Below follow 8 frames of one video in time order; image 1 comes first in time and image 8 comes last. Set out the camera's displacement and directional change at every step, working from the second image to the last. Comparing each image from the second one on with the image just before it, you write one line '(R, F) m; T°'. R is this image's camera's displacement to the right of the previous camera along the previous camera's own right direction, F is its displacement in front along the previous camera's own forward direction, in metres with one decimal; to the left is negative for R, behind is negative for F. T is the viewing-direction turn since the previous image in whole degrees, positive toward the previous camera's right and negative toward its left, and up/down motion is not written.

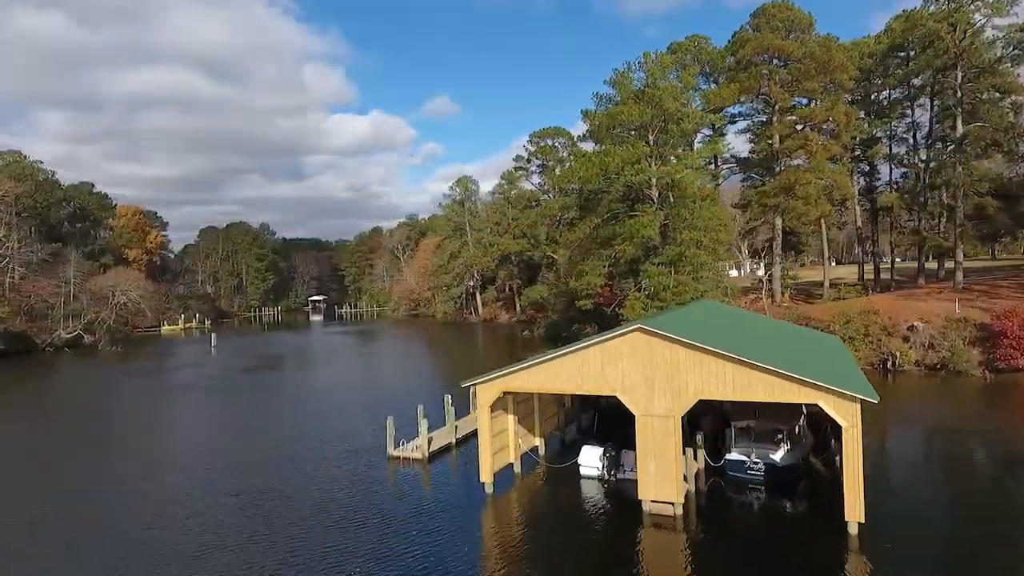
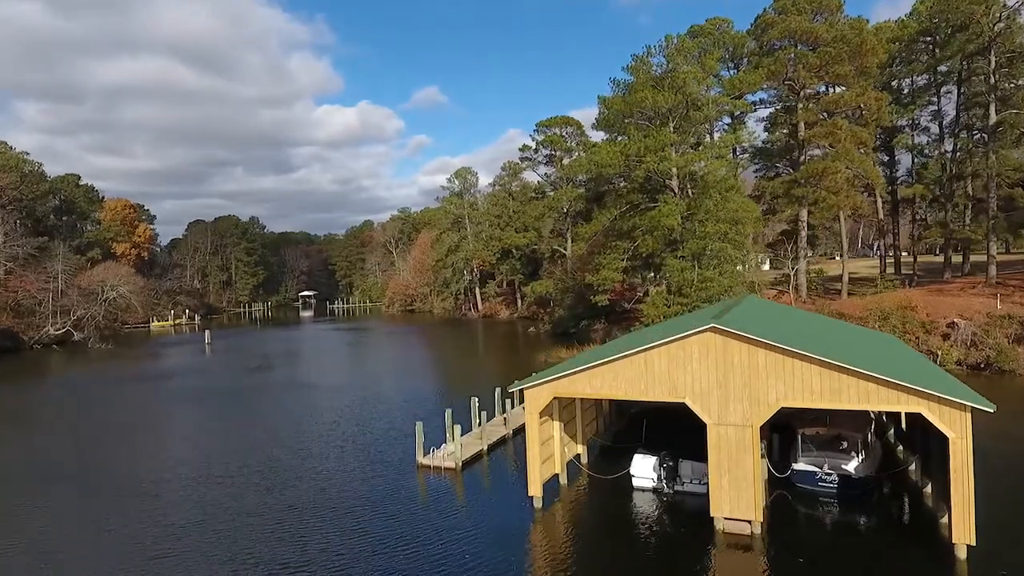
(-1.3, +1.6) m; +2°
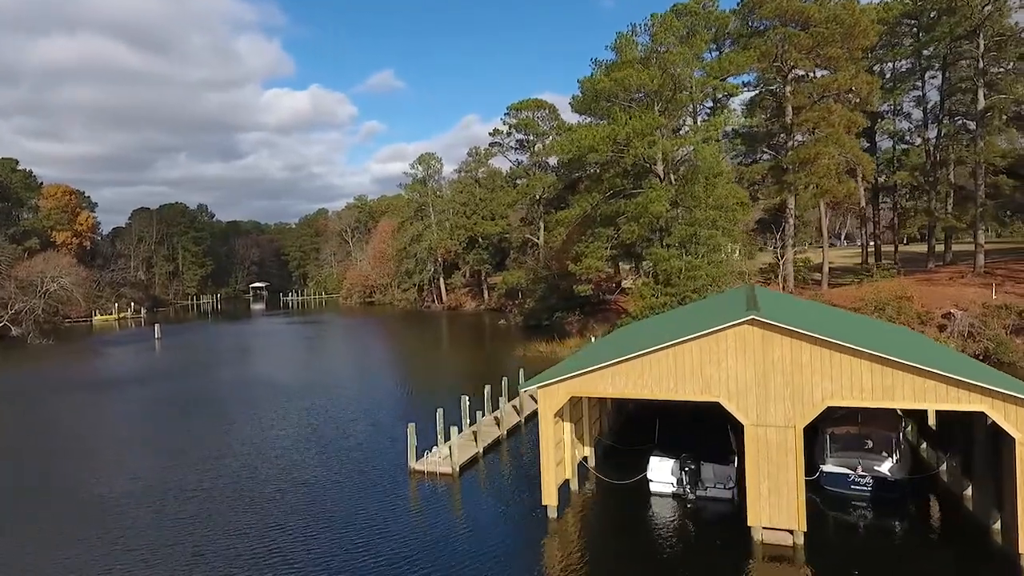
(-1.1, +1.6) m; +3°
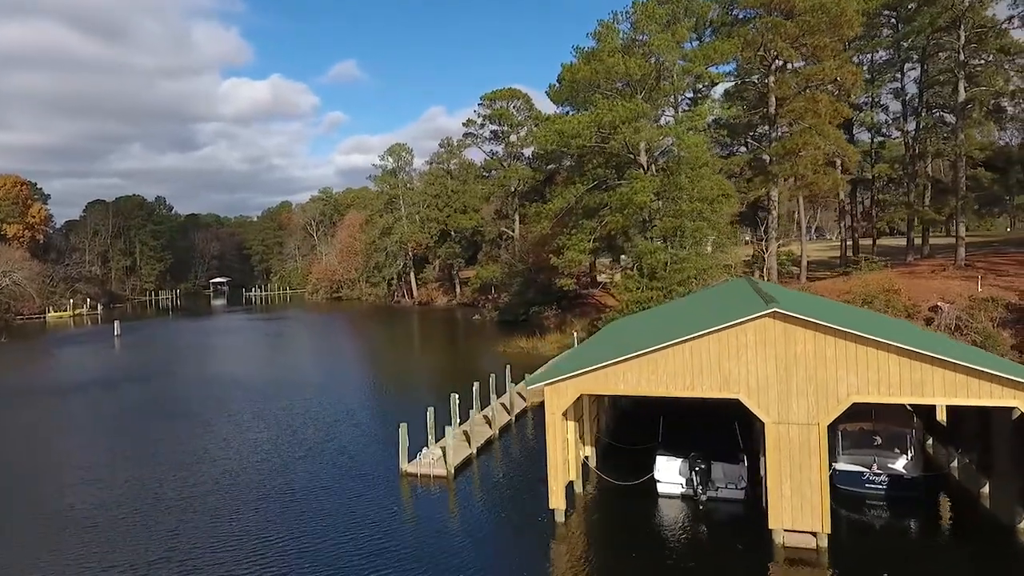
(-0.7, +0.8) m; +3°
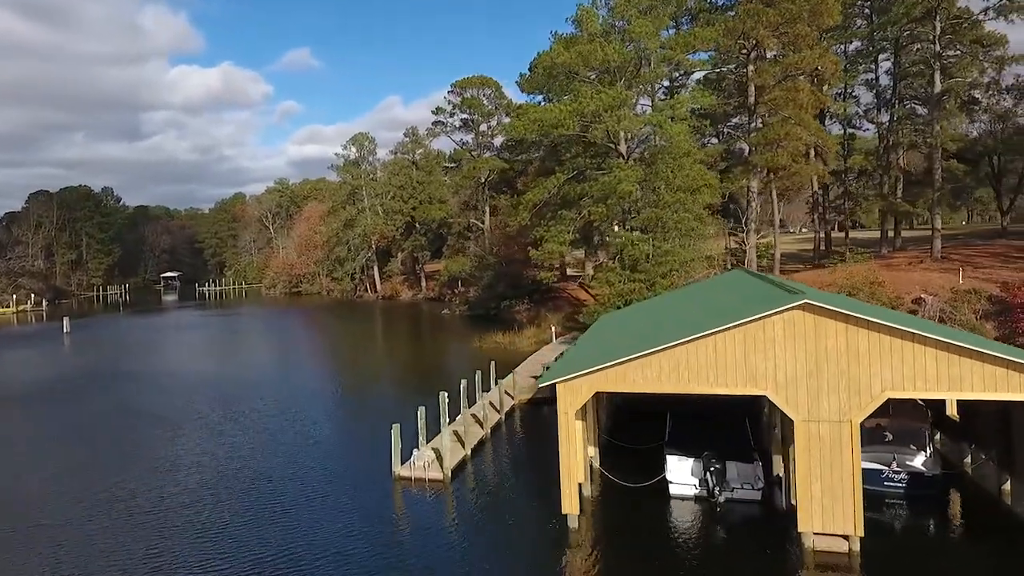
(-0.9, +0.9) m; +3°
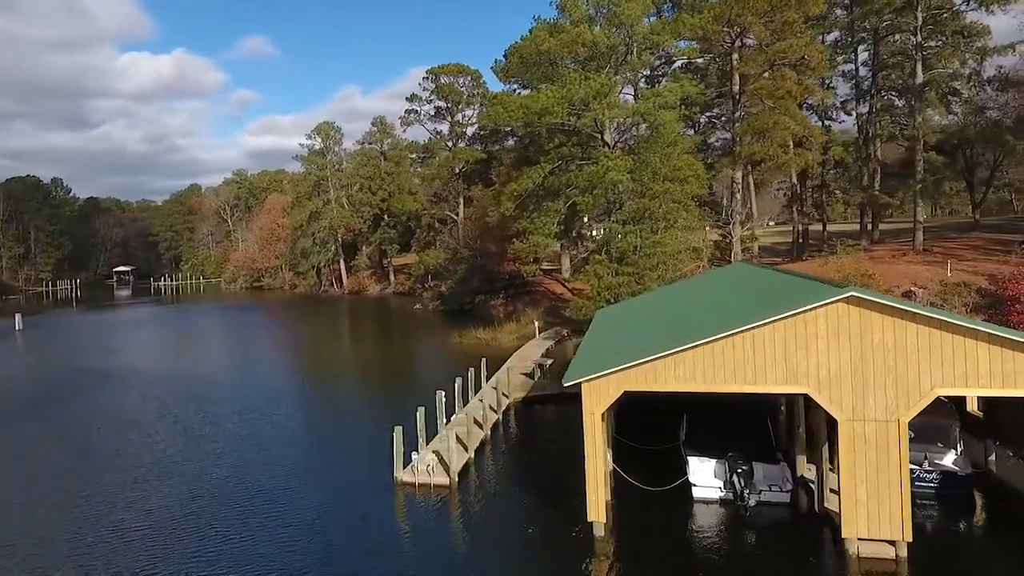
(-0.9, +1.0) m; +3°
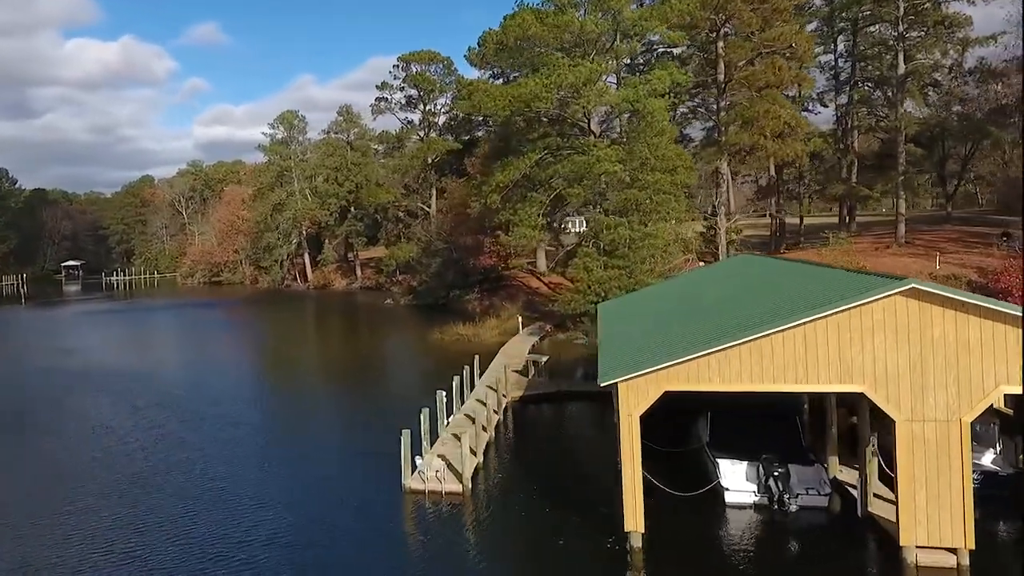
(-1.0, +1.0) m; +3°
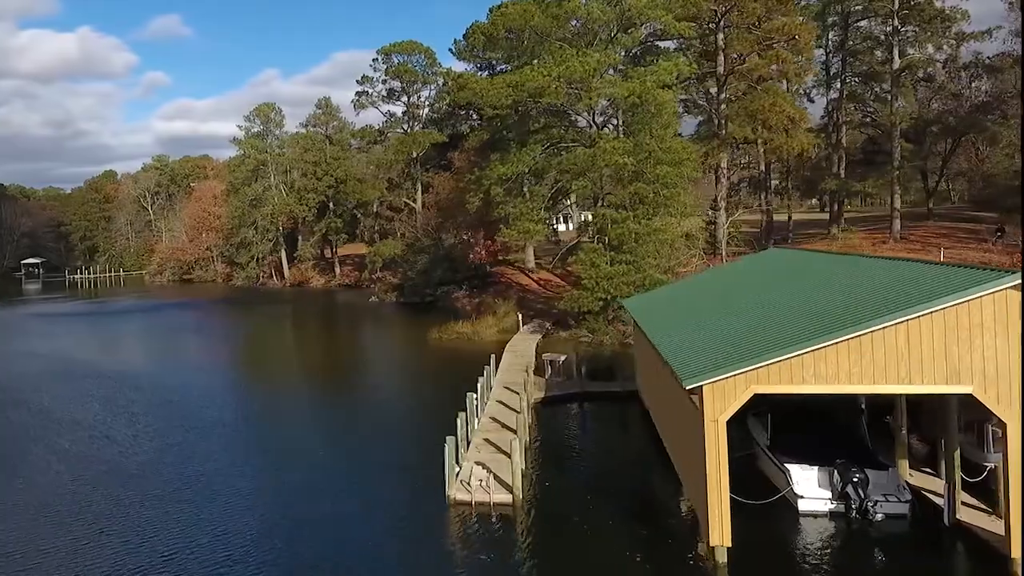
(-1.4, +0.8) m; +3°
